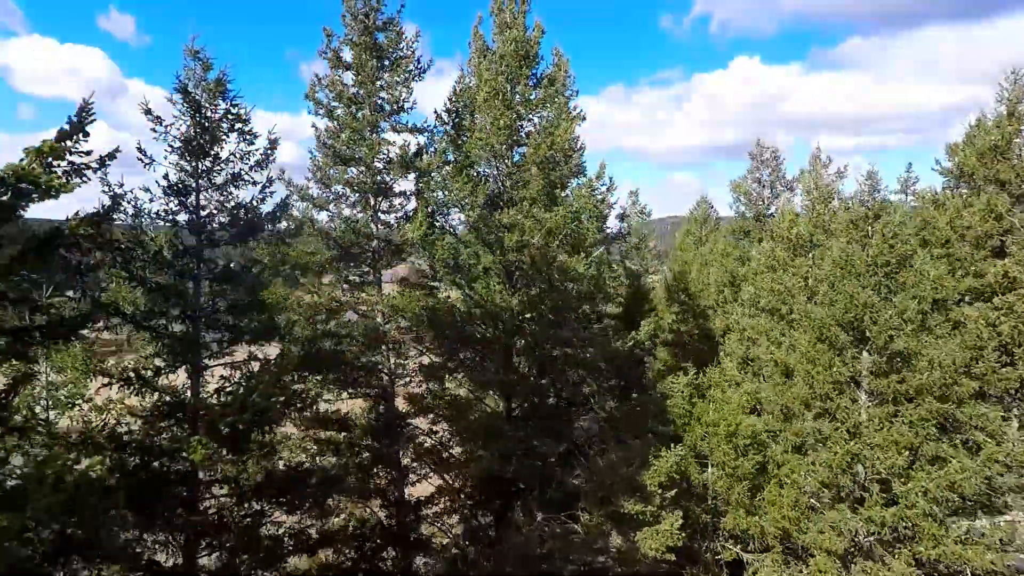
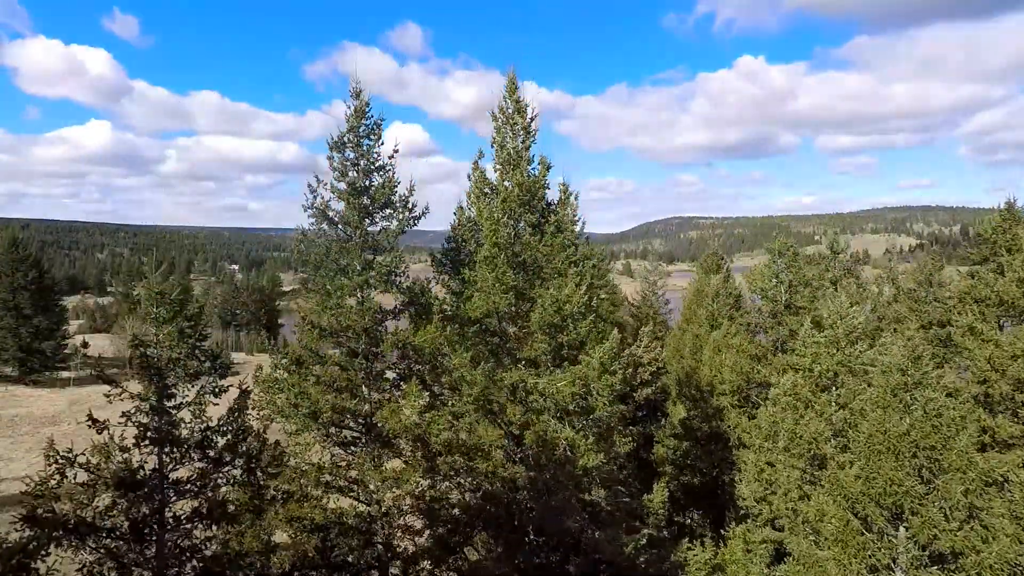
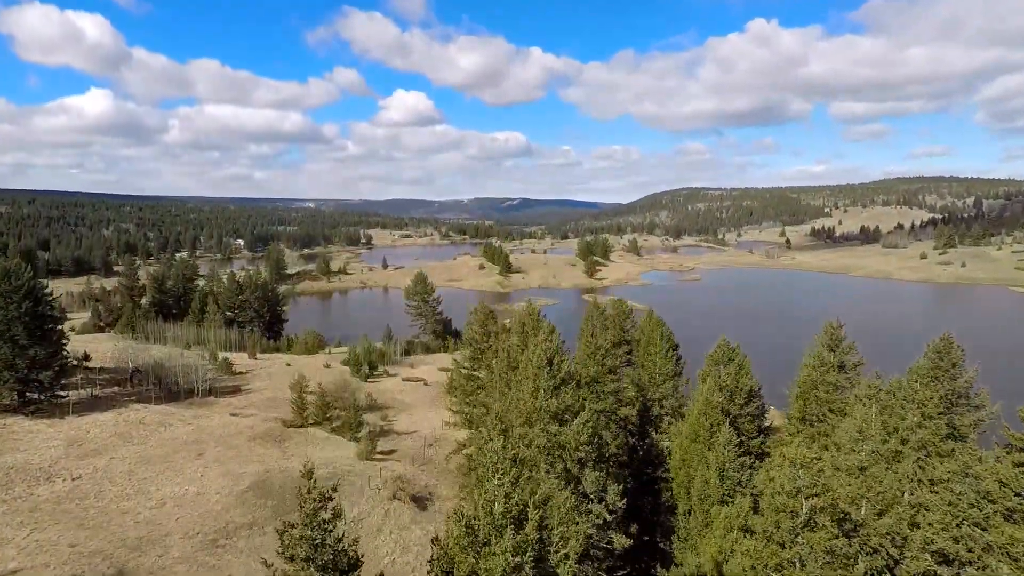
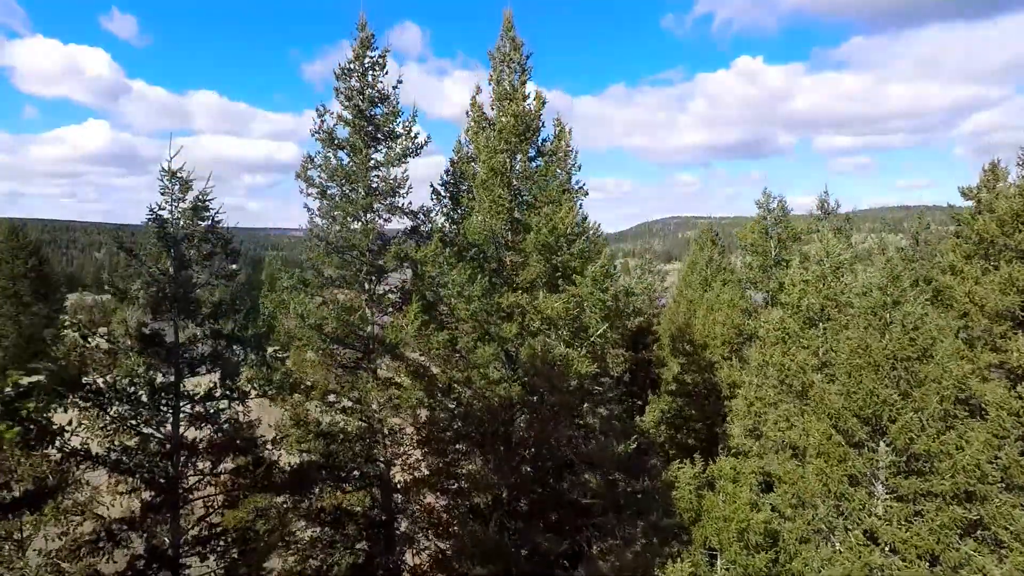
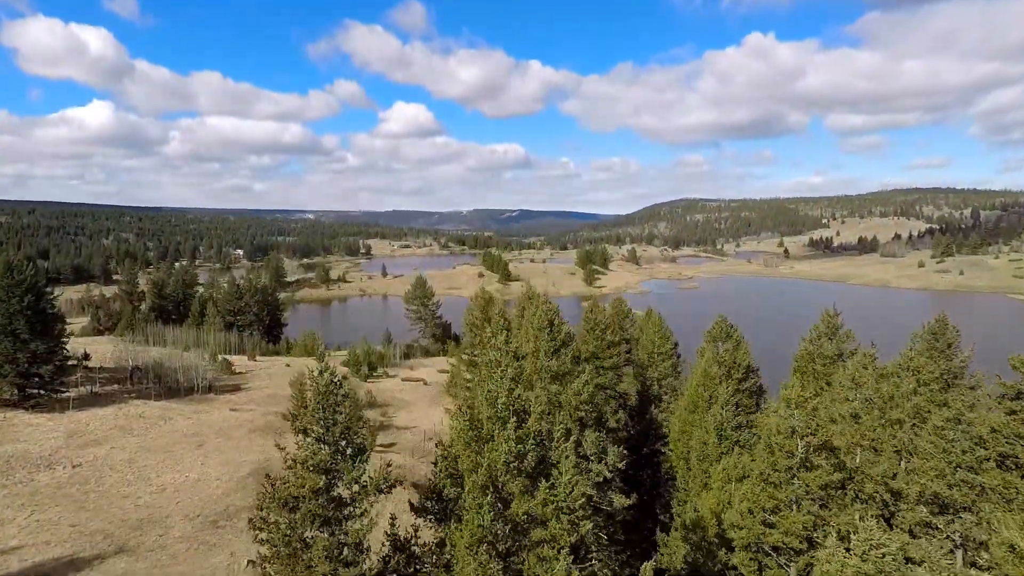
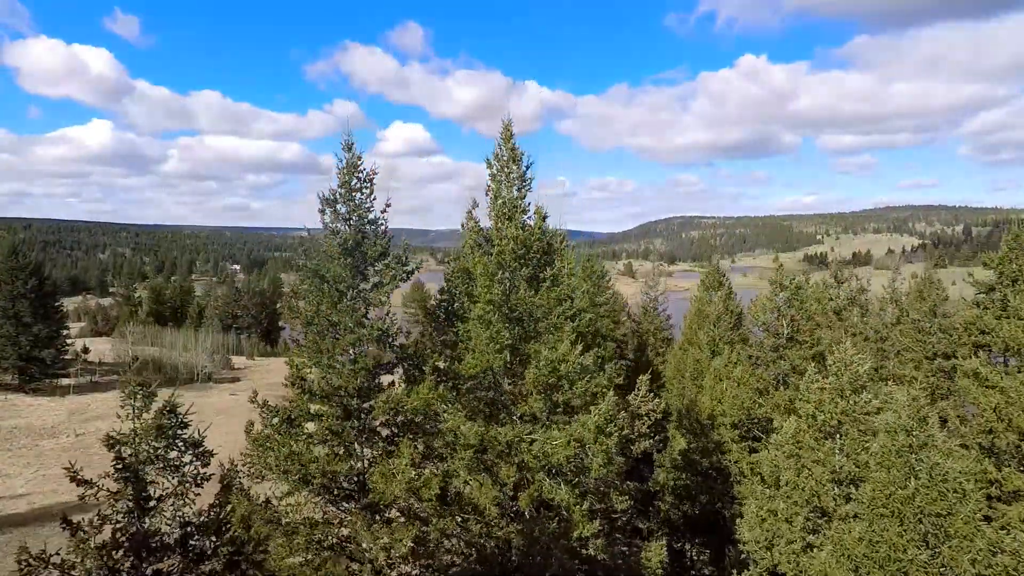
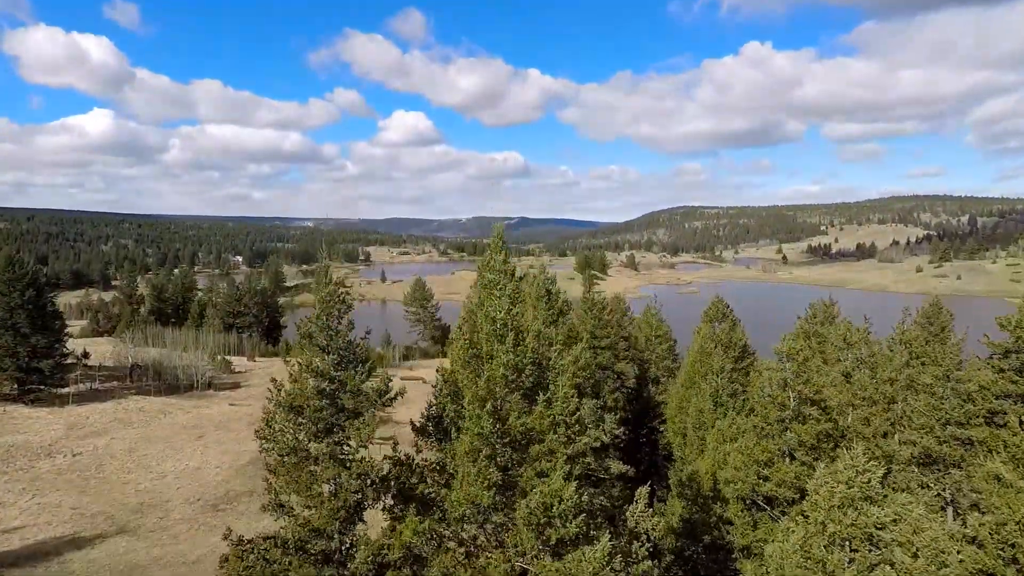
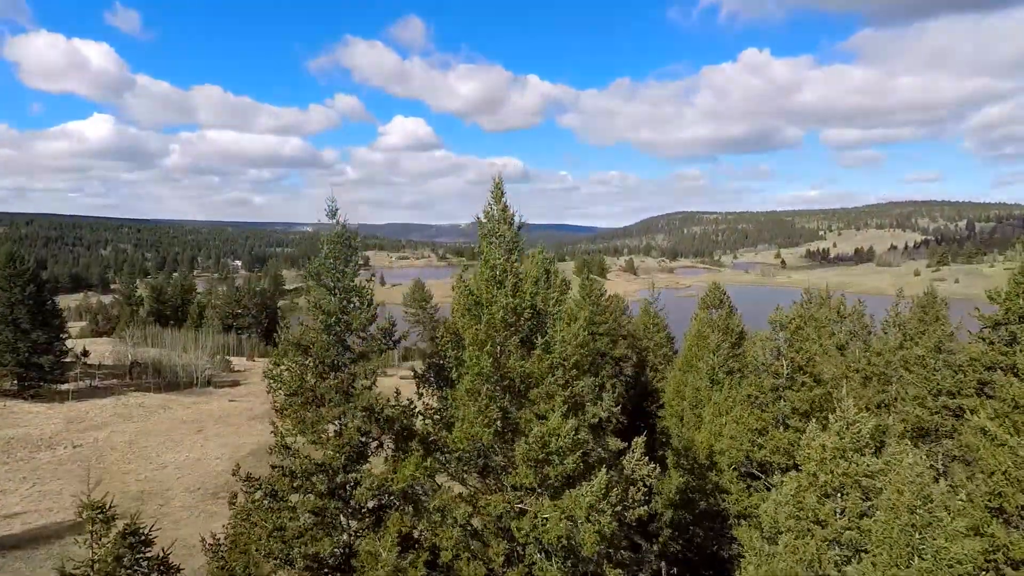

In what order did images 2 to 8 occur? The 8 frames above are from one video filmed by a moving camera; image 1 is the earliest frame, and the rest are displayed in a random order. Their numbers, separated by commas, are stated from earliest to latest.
4, 2, 6, 8, 7, 5, 3
